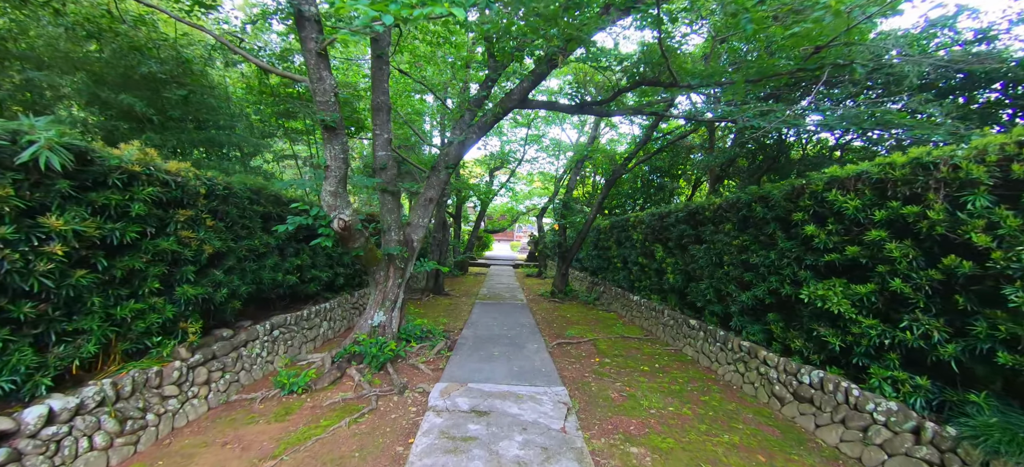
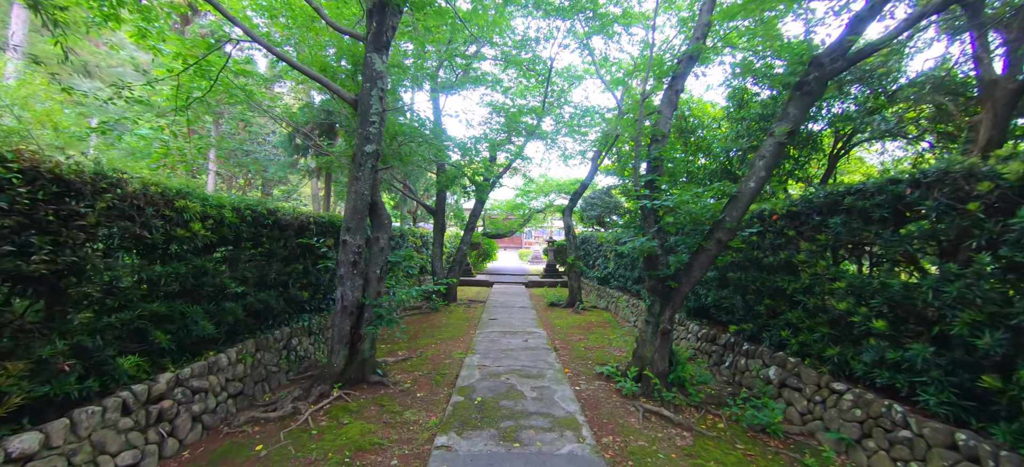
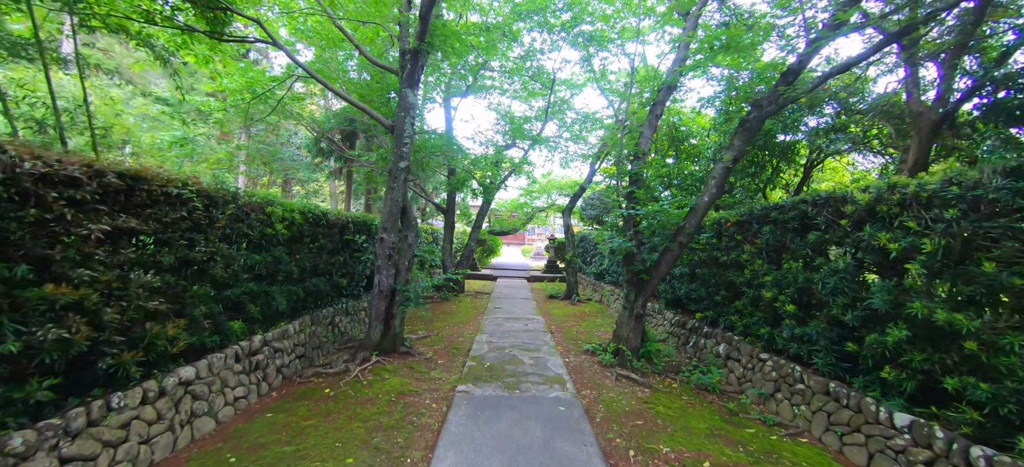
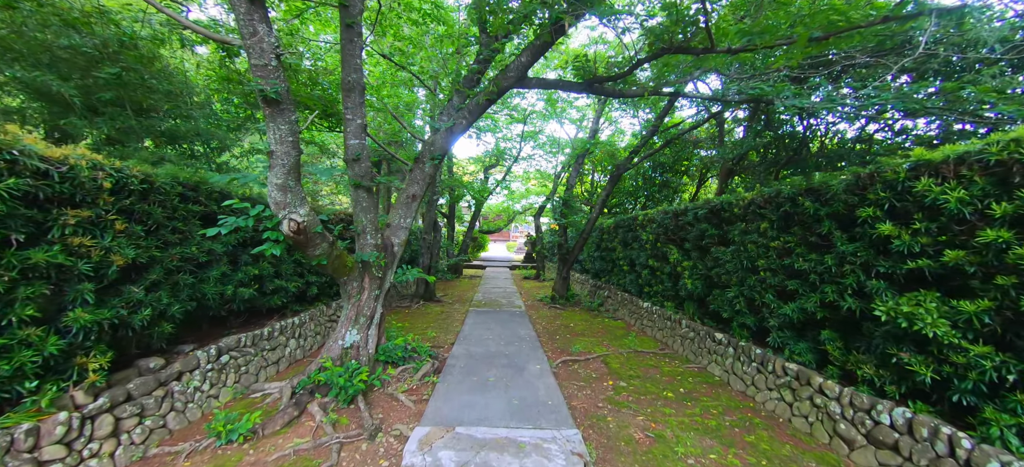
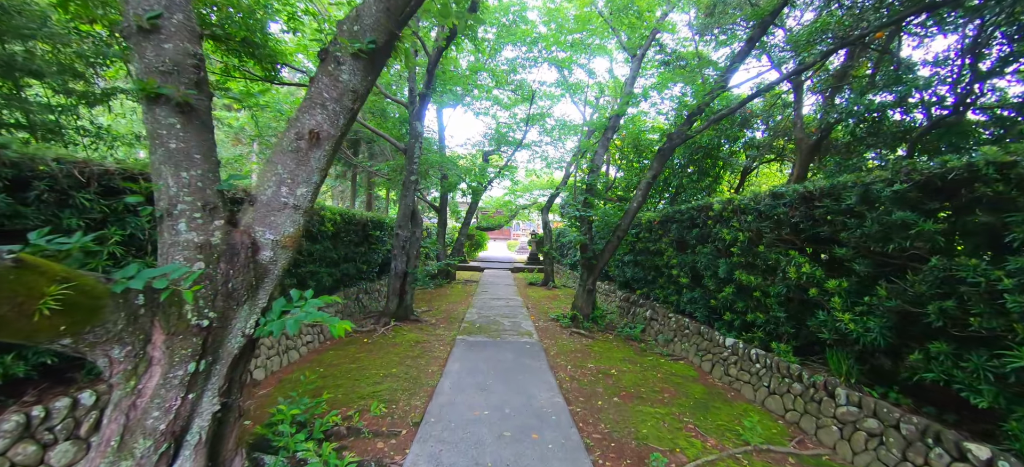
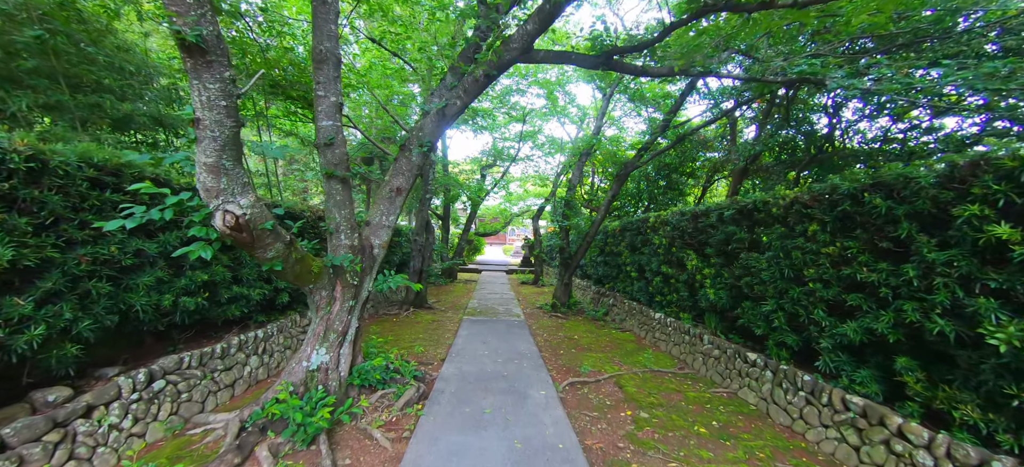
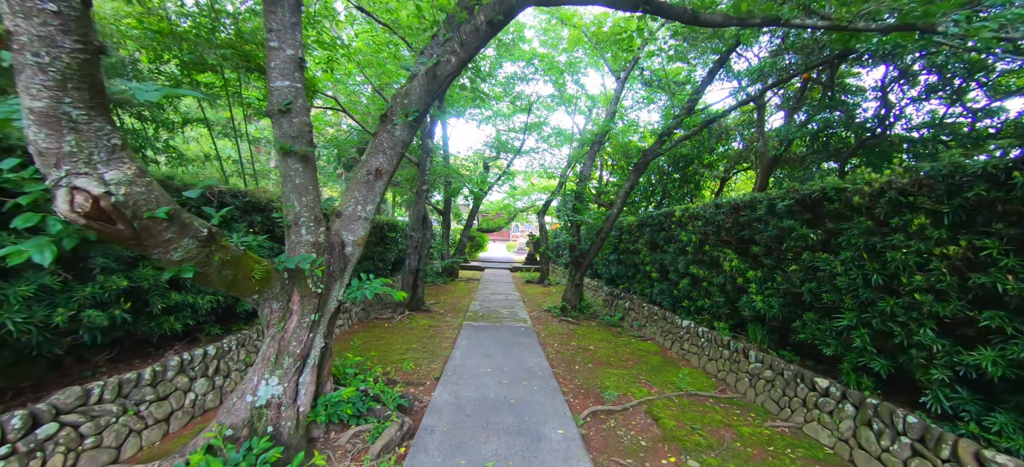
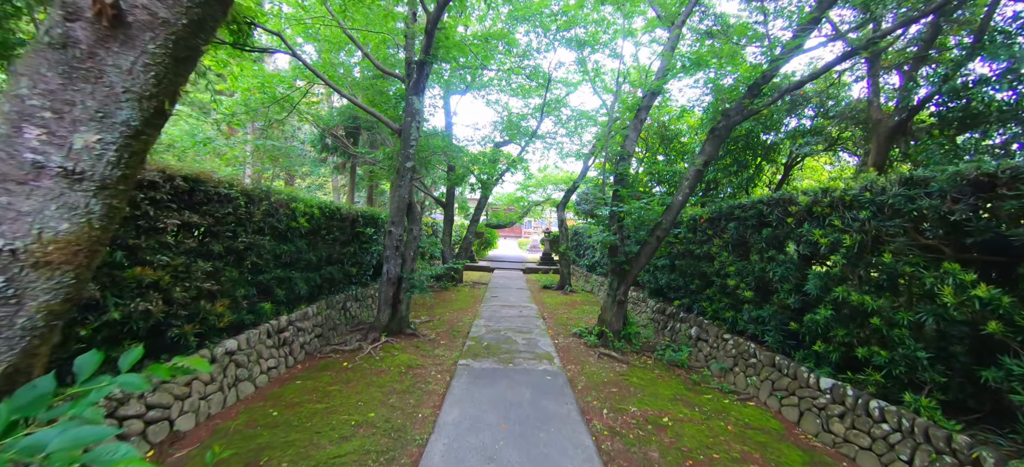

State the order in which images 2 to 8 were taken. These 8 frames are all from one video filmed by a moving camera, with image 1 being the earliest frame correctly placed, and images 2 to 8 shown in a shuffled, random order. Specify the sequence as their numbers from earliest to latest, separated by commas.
4, 6, 7, 5, 8, 3, 2
